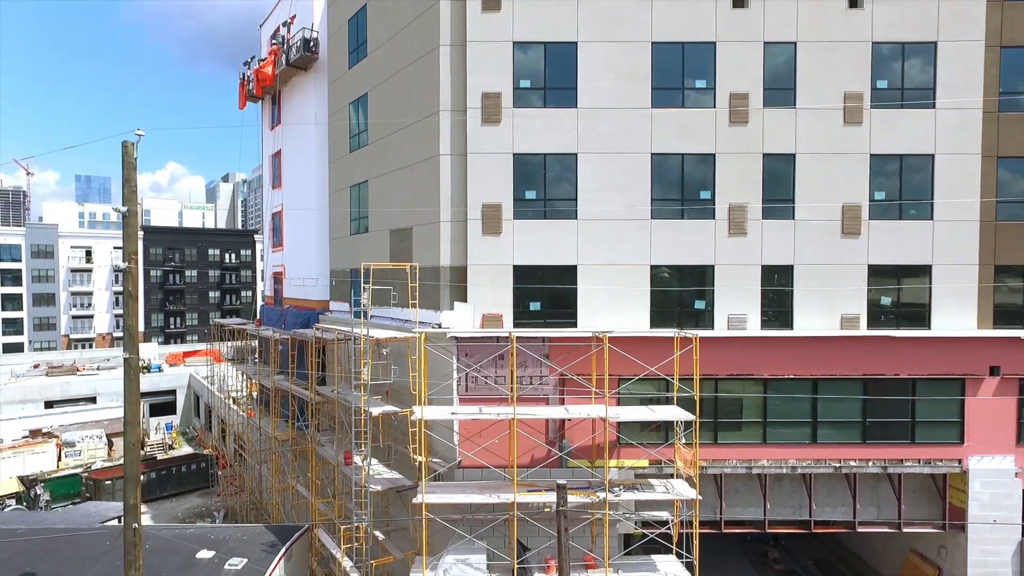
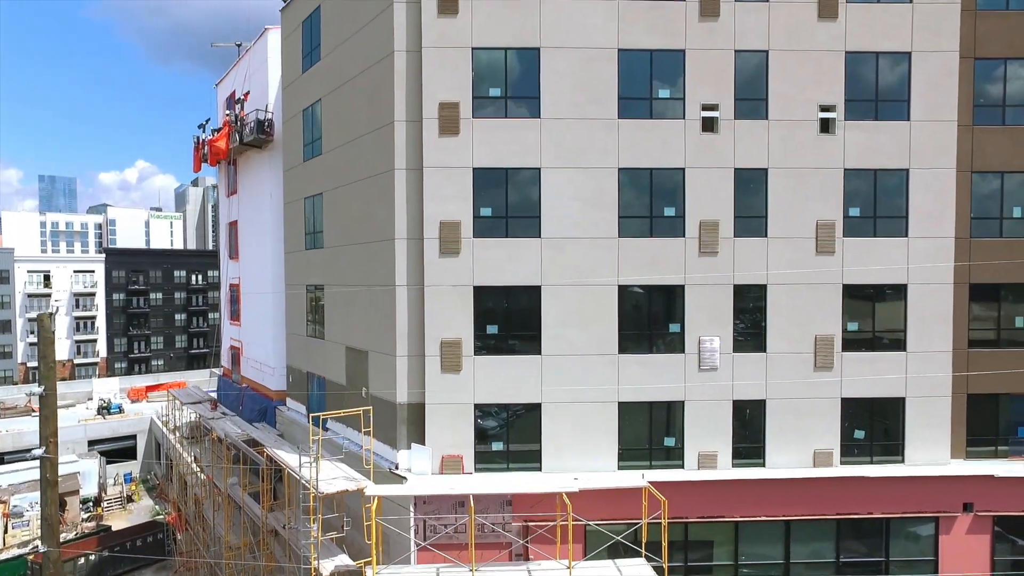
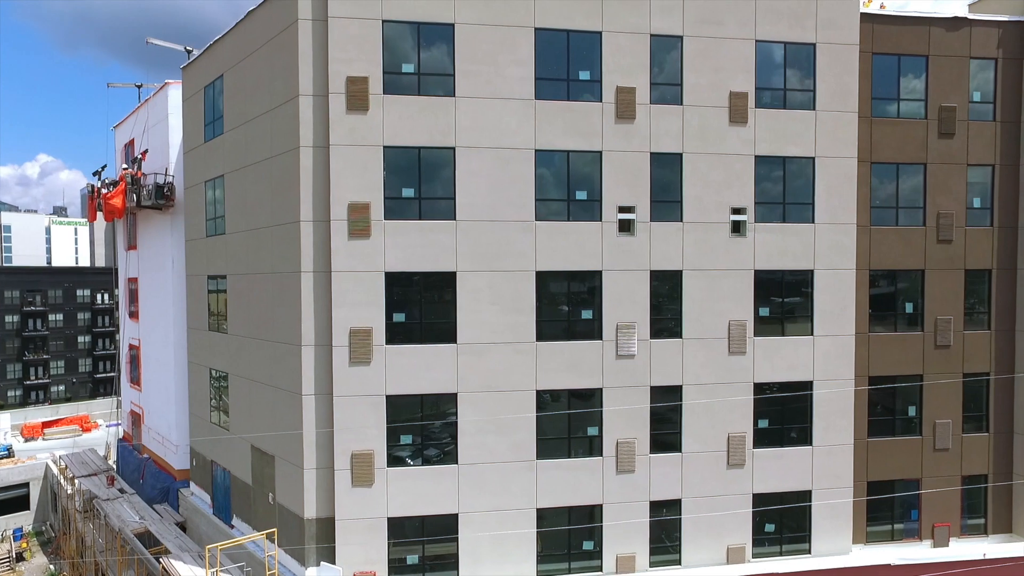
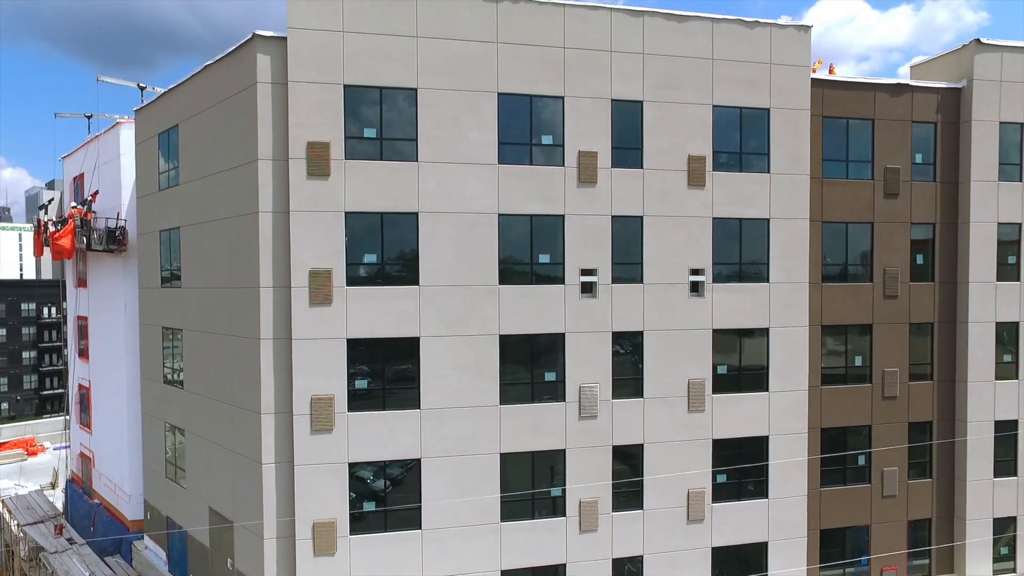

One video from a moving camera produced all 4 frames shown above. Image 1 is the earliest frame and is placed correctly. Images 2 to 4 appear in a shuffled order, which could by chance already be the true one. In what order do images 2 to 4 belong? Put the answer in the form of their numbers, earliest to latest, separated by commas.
2, 3, 4
